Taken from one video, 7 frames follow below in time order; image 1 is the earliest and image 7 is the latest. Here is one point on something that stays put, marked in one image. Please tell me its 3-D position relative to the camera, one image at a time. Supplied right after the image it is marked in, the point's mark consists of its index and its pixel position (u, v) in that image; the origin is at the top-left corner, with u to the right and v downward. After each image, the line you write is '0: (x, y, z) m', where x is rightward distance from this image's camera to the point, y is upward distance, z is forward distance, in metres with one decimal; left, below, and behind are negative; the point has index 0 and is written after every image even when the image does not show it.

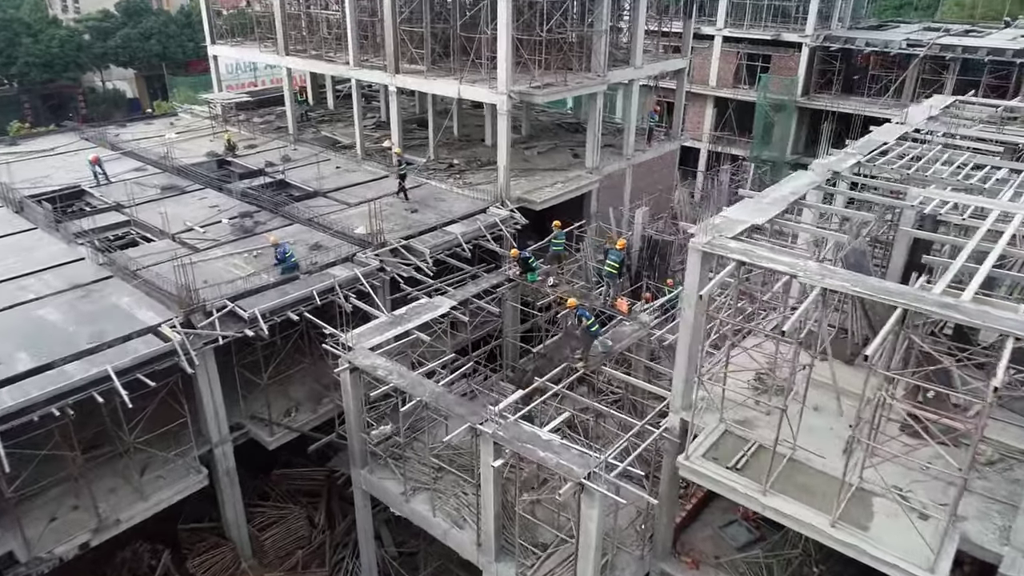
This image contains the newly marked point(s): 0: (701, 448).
0: (+3.1, -2.6, +11.5) m
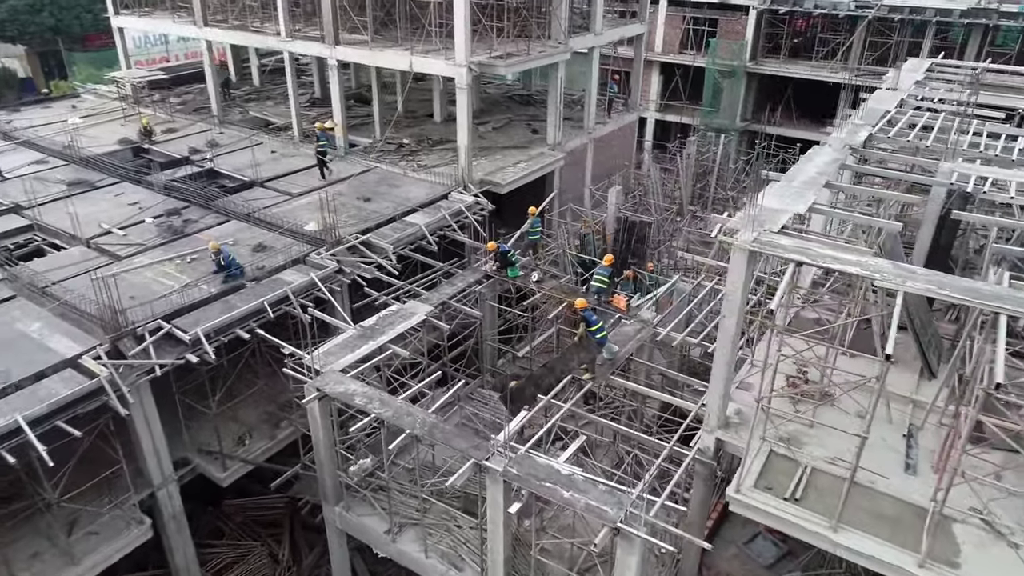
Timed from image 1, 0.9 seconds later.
0: (+3.3, -2.6, +10.0) m
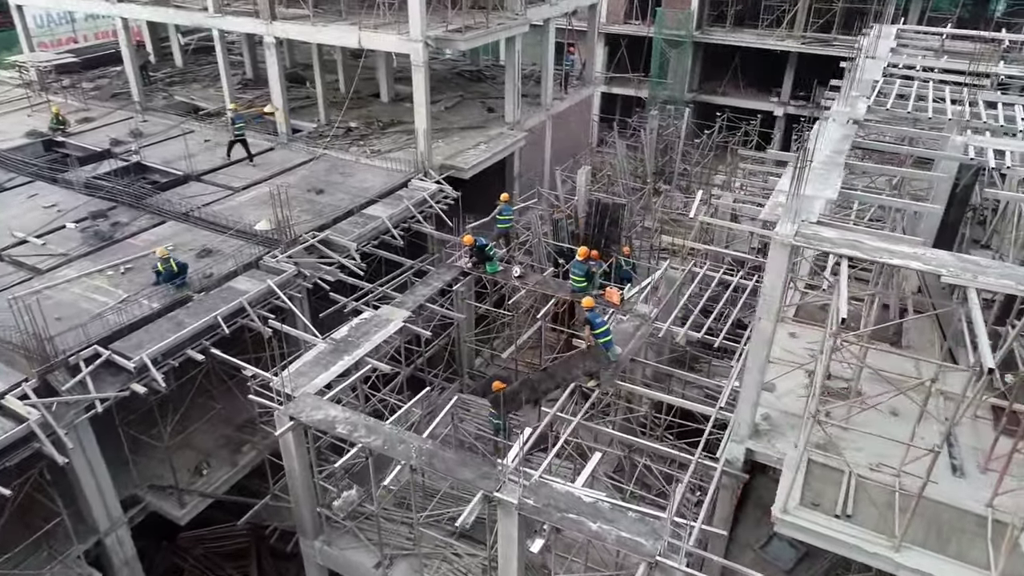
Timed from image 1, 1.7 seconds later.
0: (+3.6, -2.6, +9.1) m
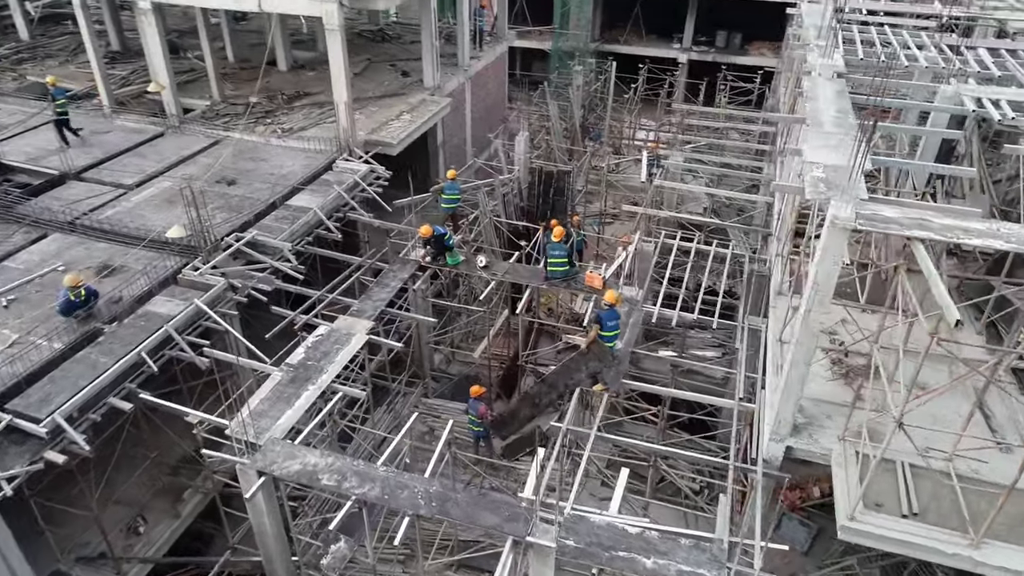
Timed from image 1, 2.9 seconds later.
0: (+4.0, -2.4, +8.3) m
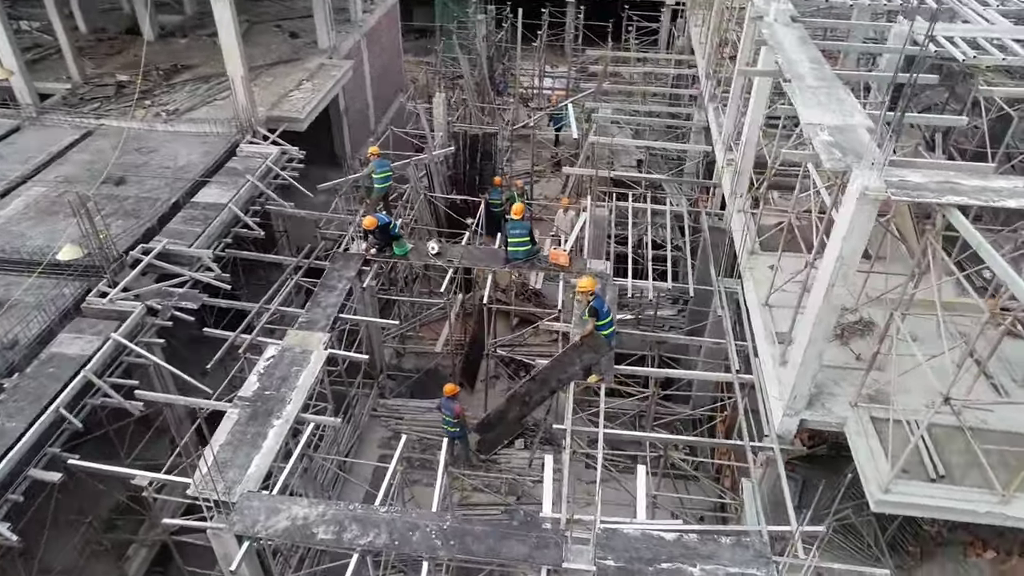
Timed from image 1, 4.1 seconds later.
0: (+4.2, -2.0, +8.2) m
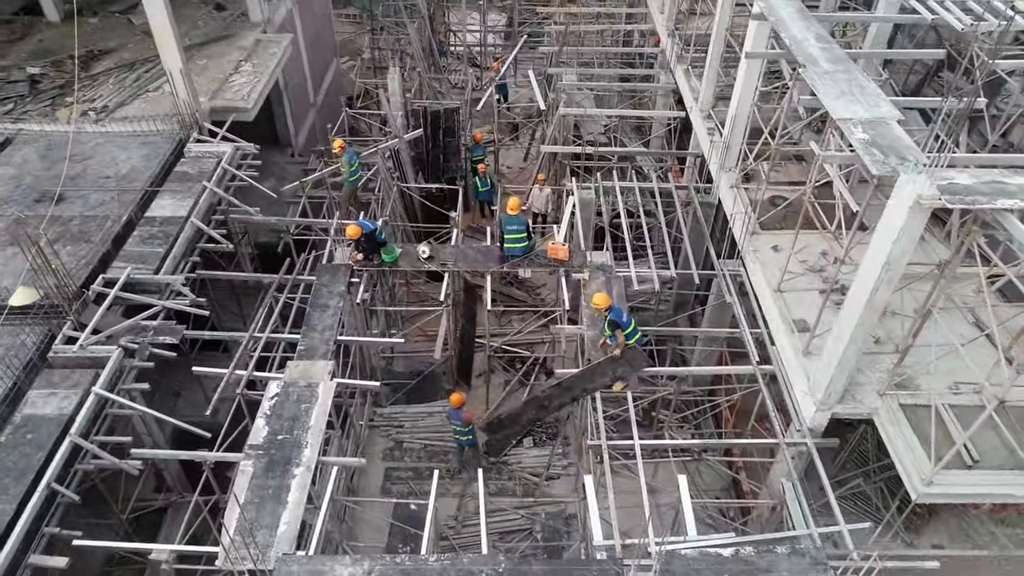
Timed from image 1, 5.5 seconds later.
0: (+4.7, -1.9, +8.3) m
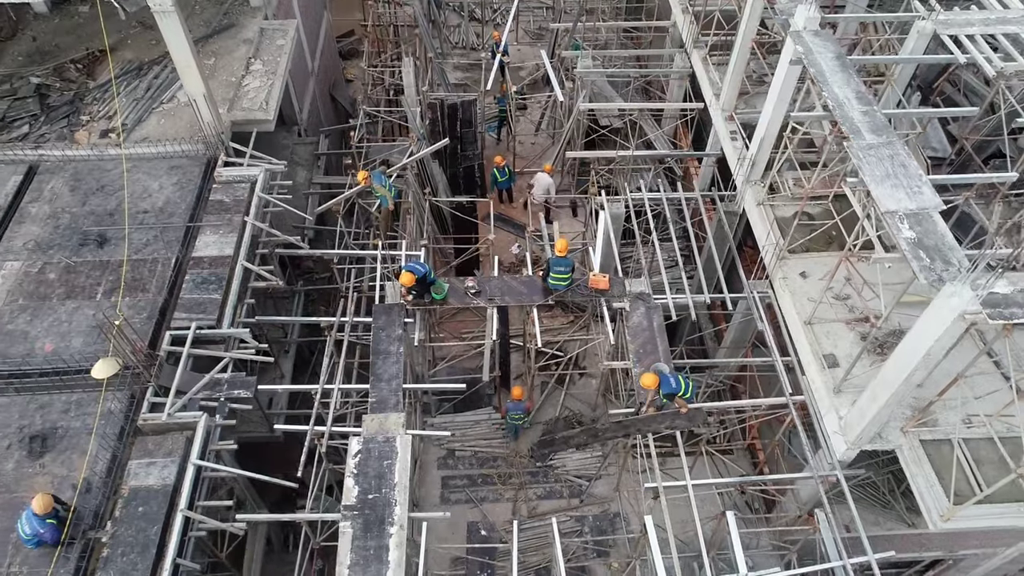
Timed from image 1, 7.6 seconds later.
0: (+5.7, -2.7, +9.5) m
